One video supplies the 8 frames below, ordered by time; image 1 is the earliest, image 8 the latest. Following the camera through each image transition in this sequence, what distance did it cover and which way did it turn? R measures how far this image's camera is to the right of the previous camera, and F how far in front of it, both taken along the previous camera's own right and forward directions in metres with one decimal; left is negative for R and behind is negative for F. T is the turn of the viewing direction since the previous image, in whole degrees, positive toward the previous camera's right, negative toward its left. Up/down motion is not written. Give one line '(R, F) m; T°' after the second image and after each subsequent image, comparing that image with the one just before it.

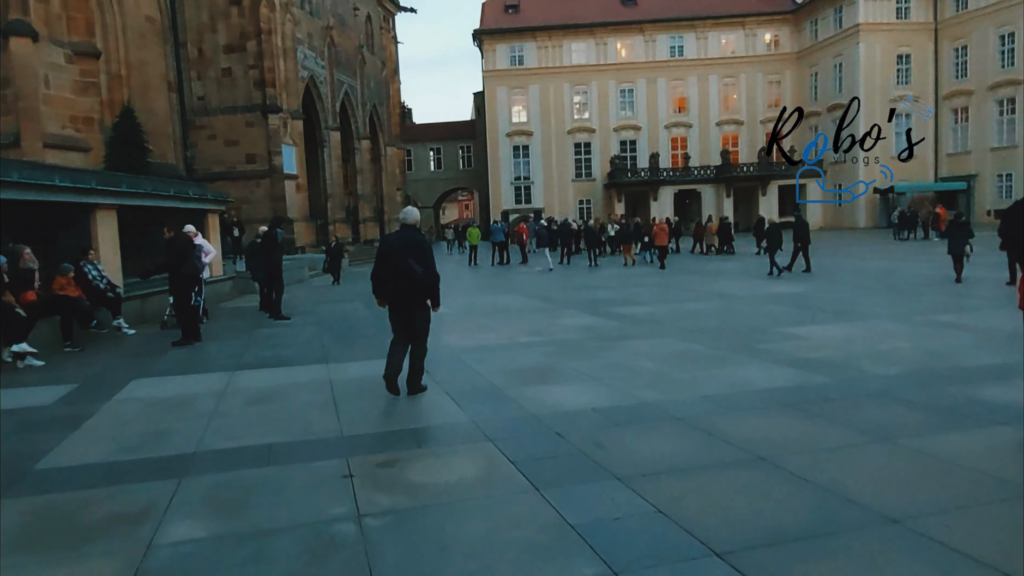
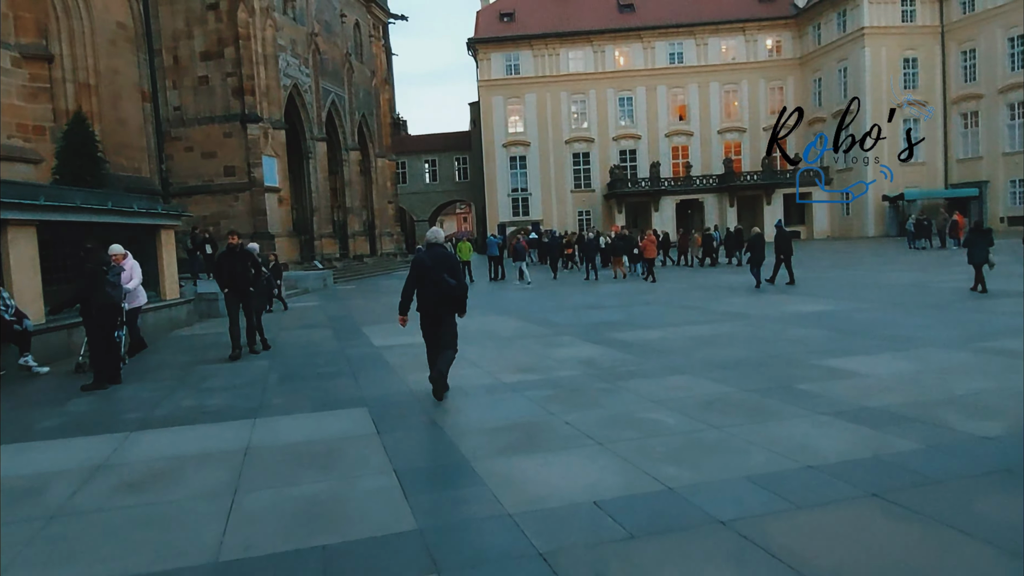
(+0.2, +1.6) m; 0°
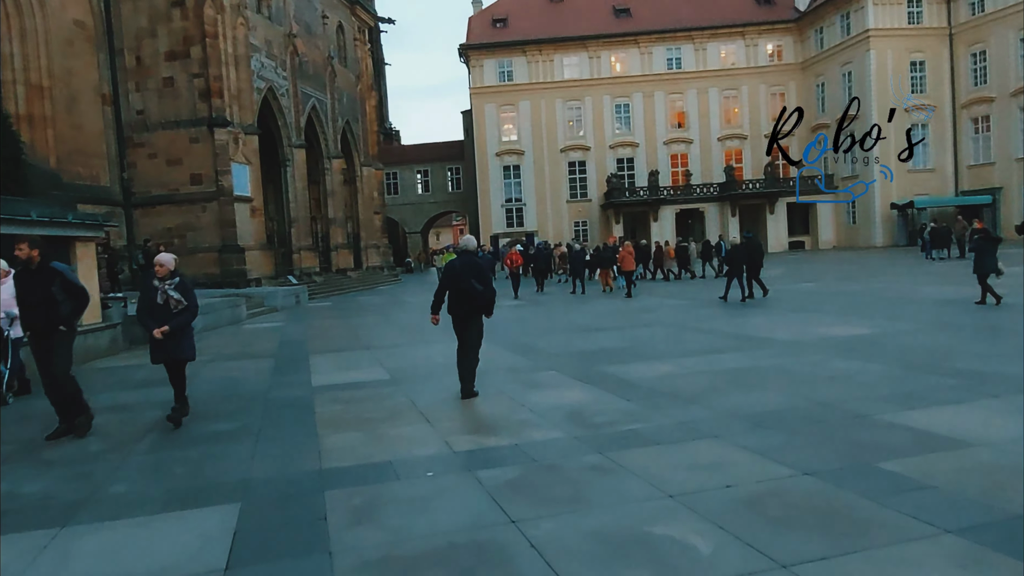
(+0.3, +2.0) m; 0°
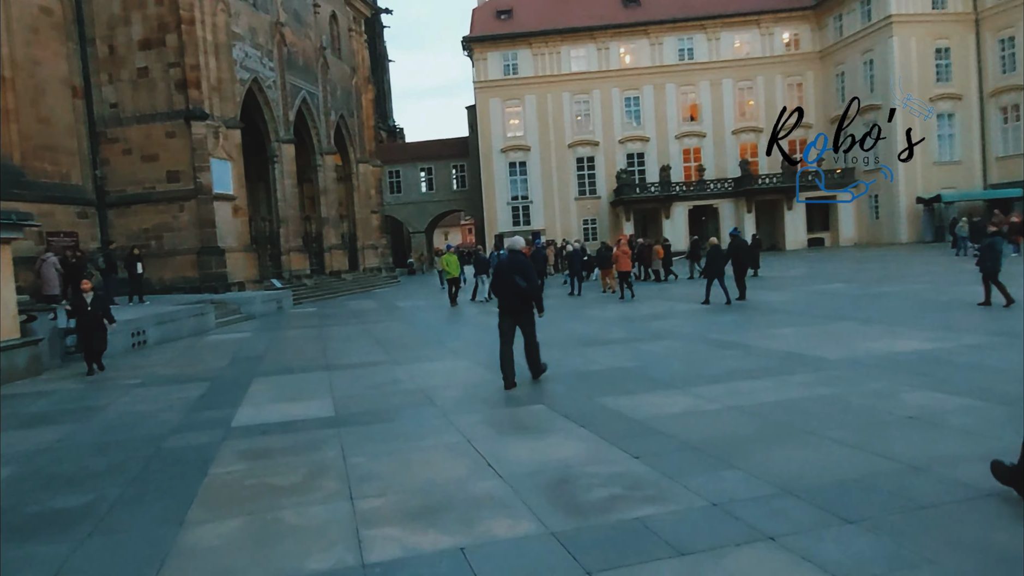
(+0.3, +1.8) m; -1°
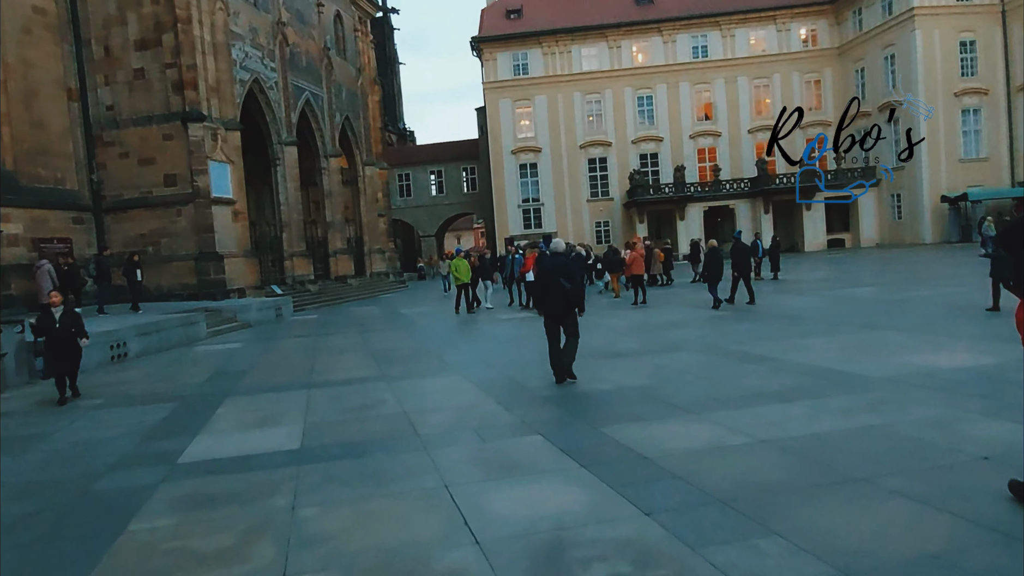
(+0.2, +0.9) m; -1°
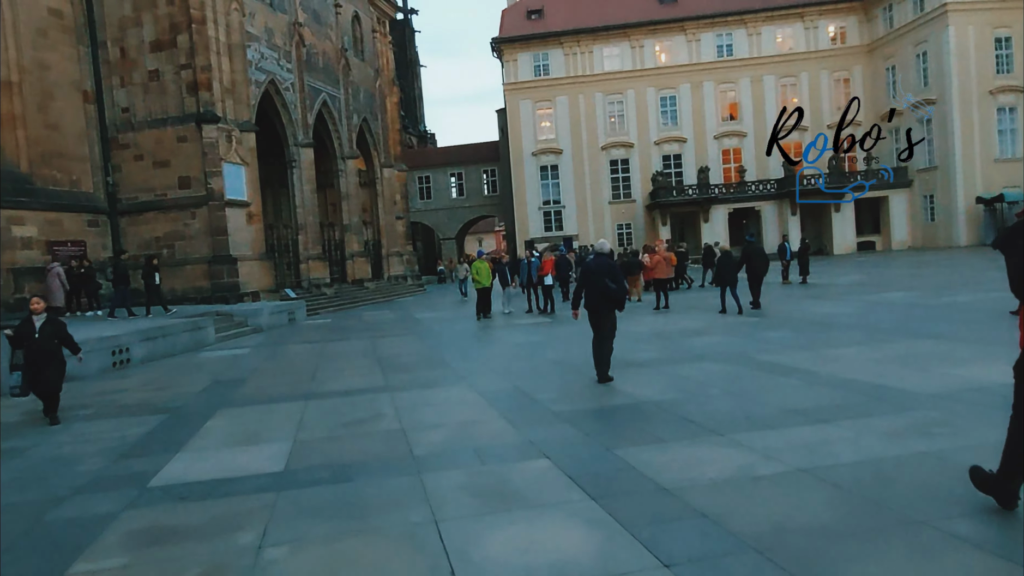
(+0.1, +0.6) m; -2°
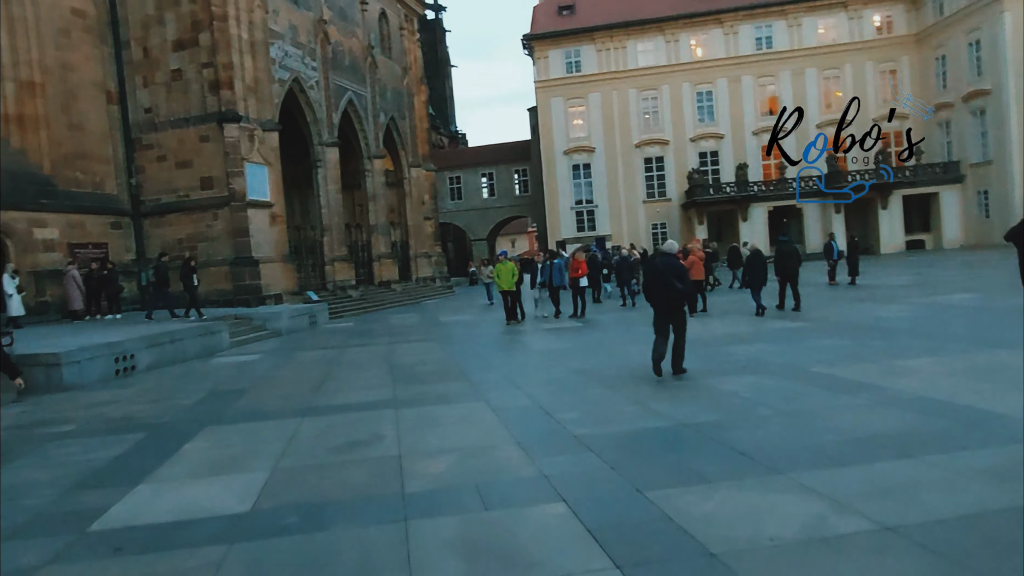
(+0.2, +0.9) m; -3°
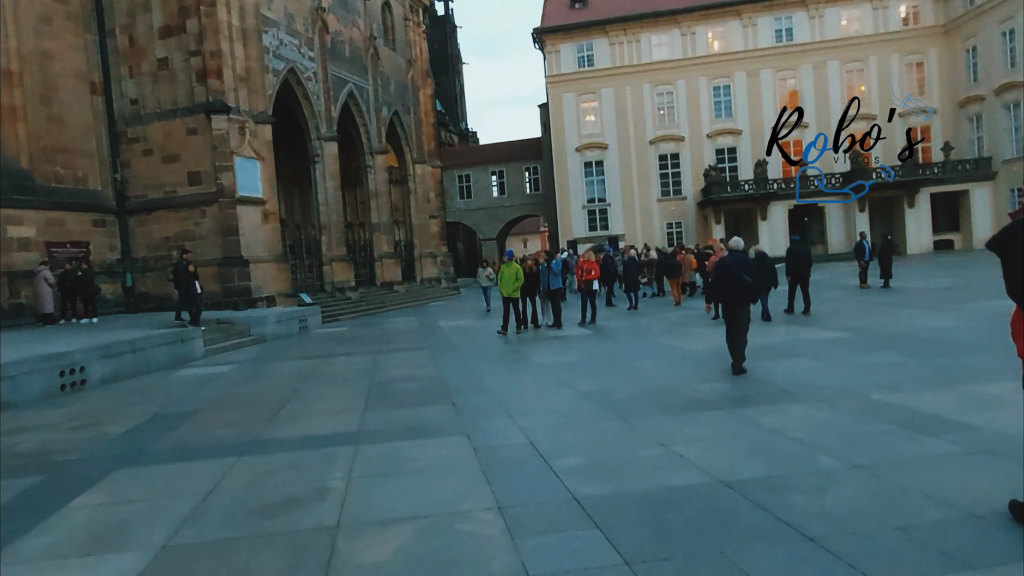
(+0.2, +1.4) m; -1°
